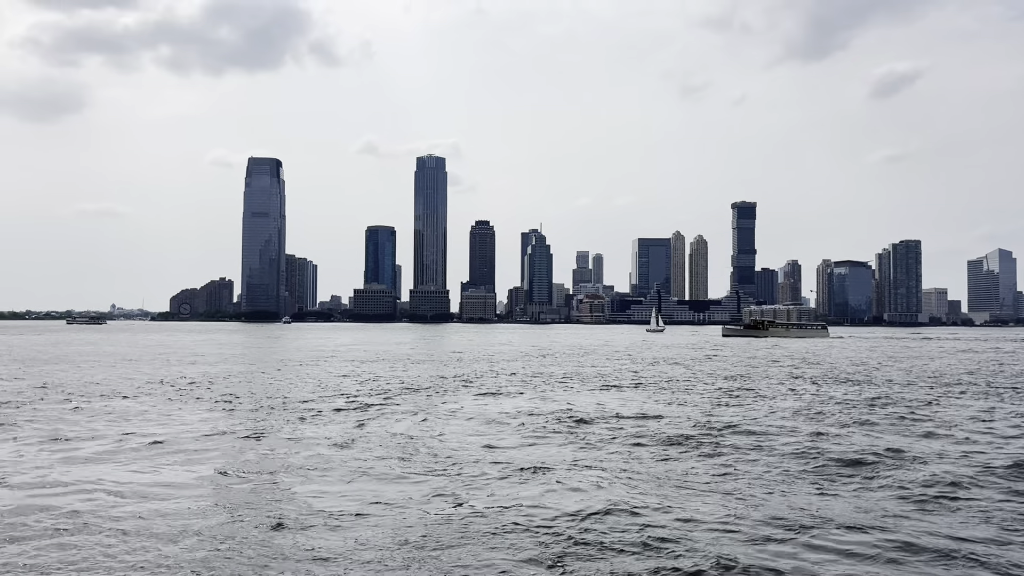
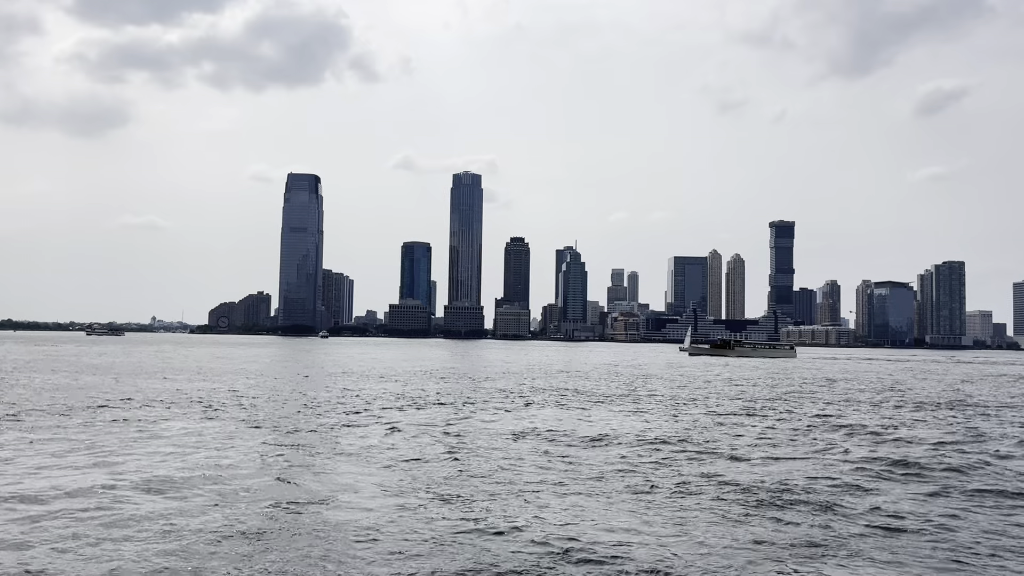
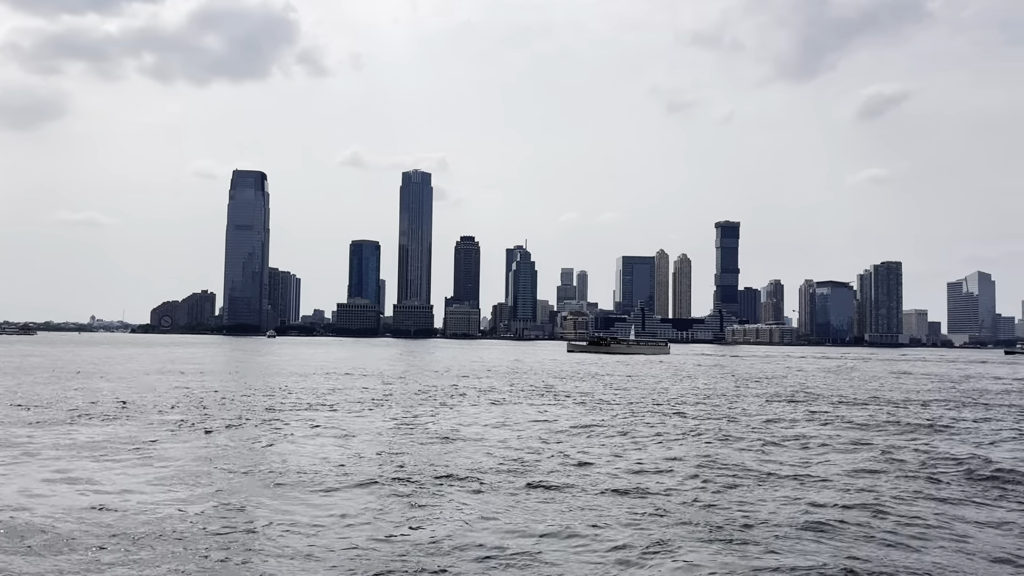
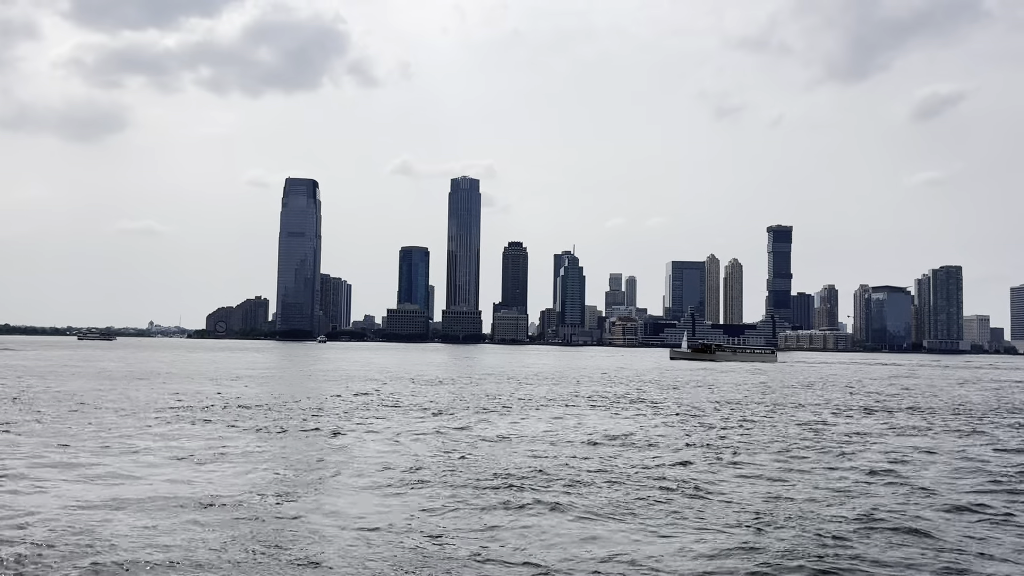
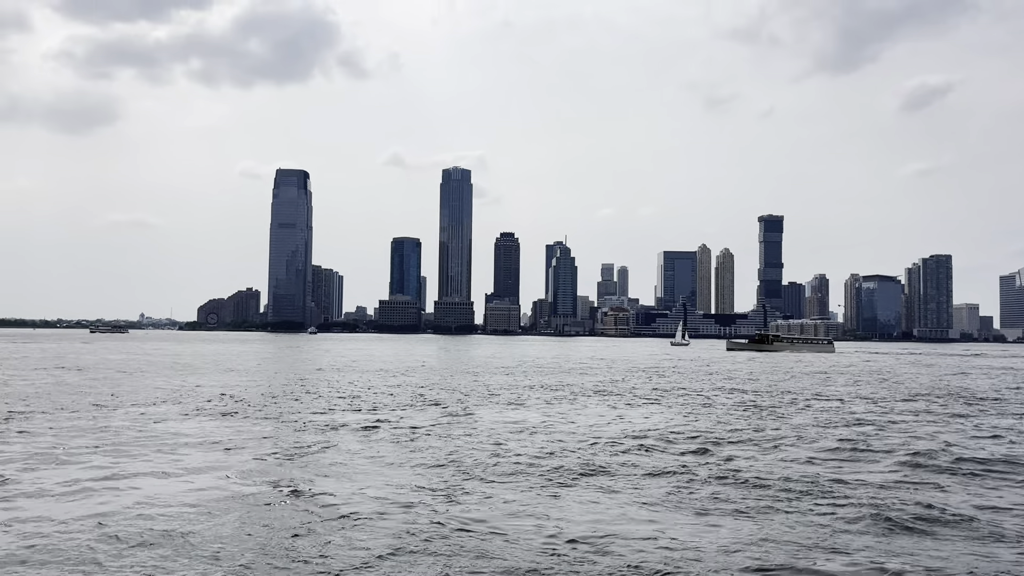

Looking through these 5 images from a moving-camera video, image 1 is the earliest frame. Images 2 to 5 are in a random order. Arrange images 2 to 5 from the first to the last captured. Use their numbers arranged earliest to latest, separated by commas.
5, 2, 4, 3
